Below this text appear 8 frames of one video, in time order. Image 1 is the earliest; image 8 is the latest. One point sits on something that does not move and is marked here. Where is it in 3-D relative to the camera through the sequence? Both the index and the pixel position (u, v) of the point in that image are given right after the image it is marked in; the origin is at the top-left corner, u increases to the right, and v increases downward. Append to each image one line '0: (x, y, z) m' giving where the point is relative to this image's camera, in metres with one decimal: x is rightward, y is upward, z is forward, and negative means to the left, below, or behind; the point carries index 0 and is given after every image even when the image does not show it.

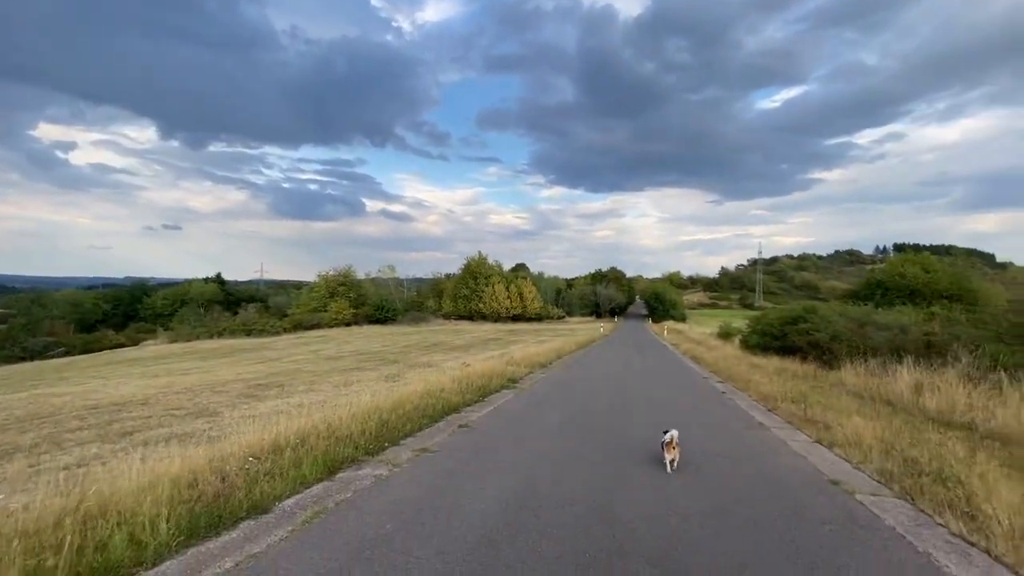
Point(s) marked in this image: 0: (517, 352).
0: (+0.1, -2.2, +16.2) m
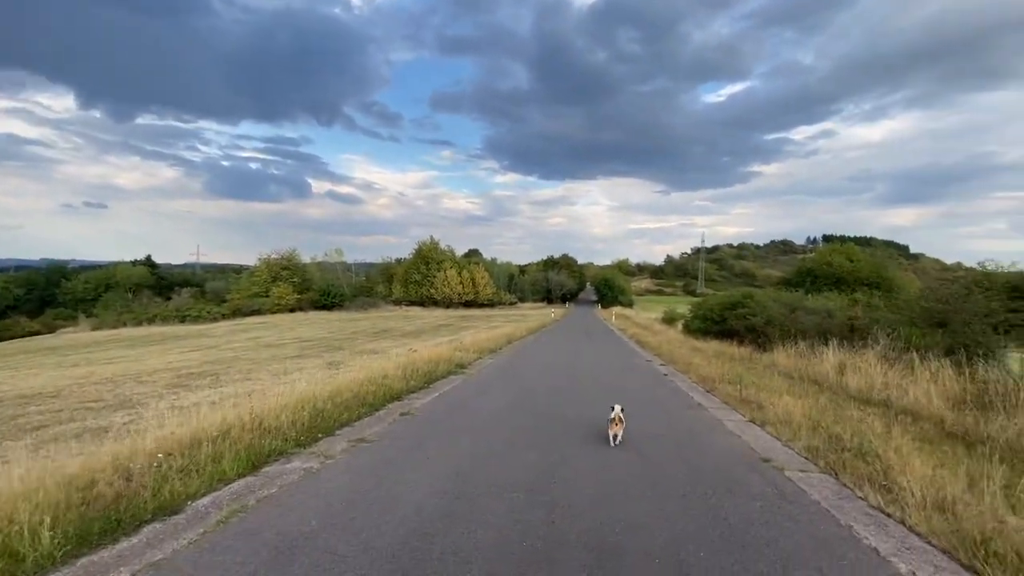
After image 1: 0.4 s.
0: (-1.6, -1.7, +16.1) m
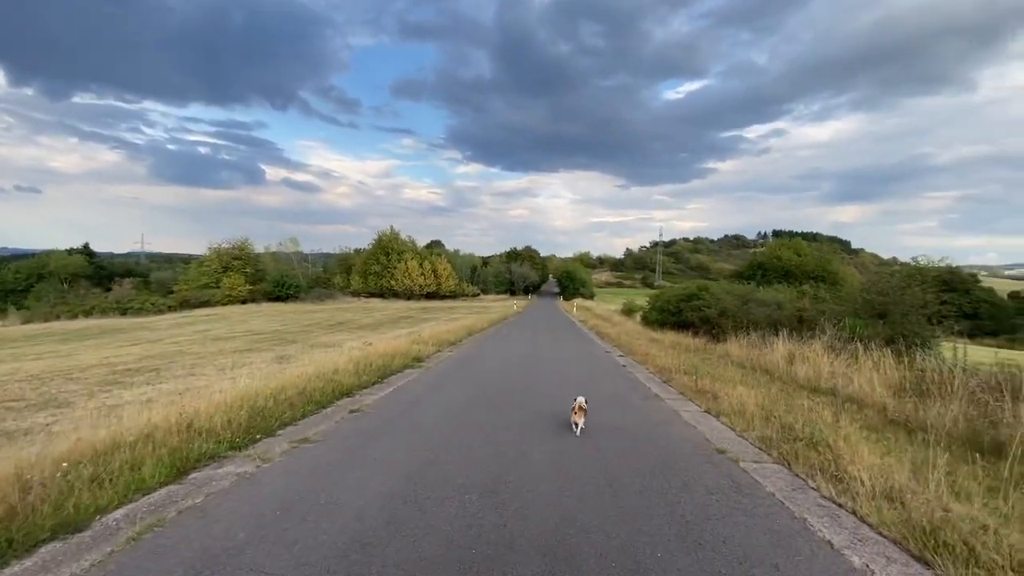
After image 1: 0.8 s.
0: (-2.8, -1.4, +15.8) m
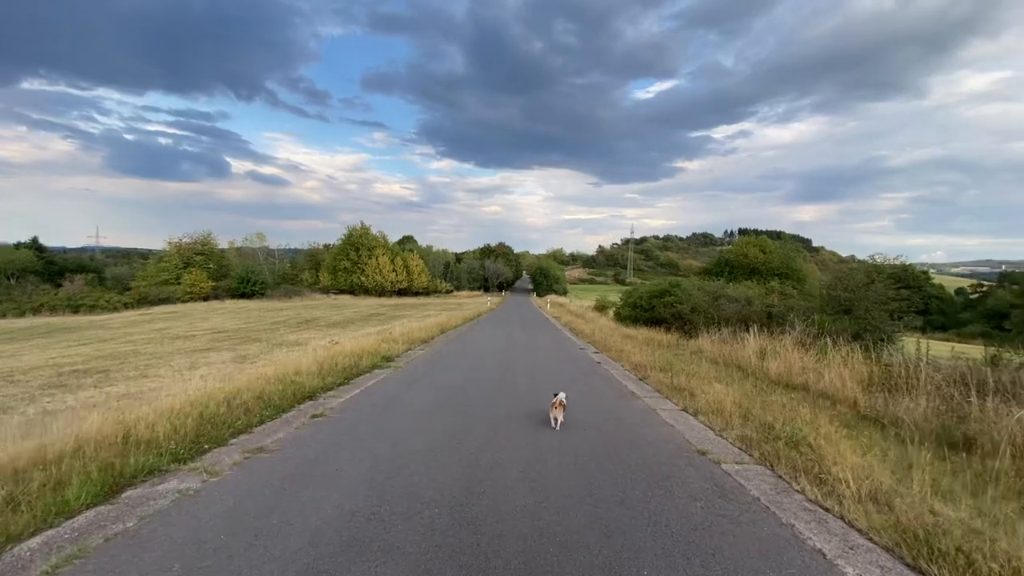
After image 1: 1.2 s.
0: (-3.7, -1.3, +15.5) m
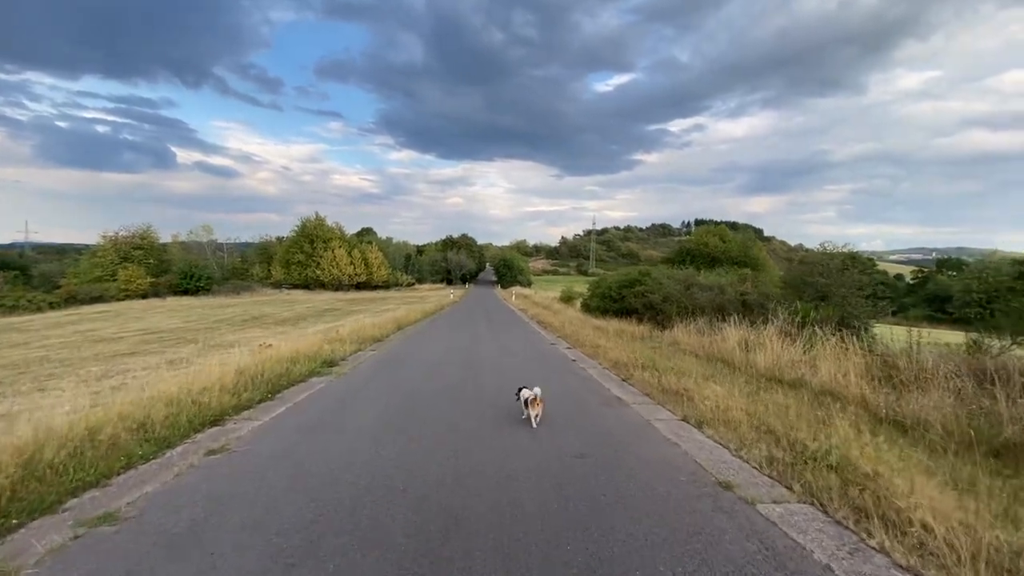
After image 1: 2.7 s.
0: (-4.8, -1.1, +14.5) m
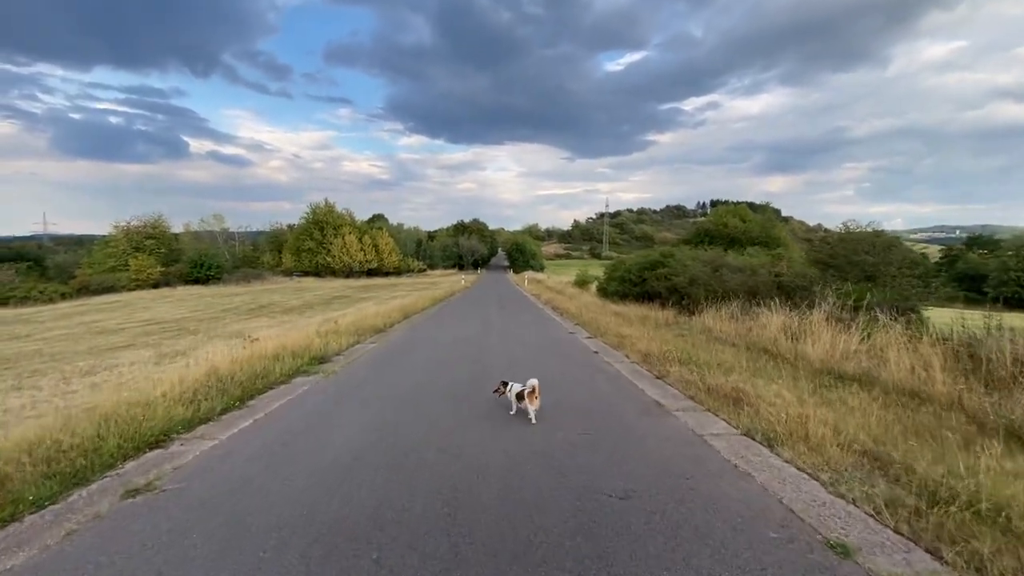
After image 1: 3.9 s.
0: (-4.4, -0.7, +13.9) m
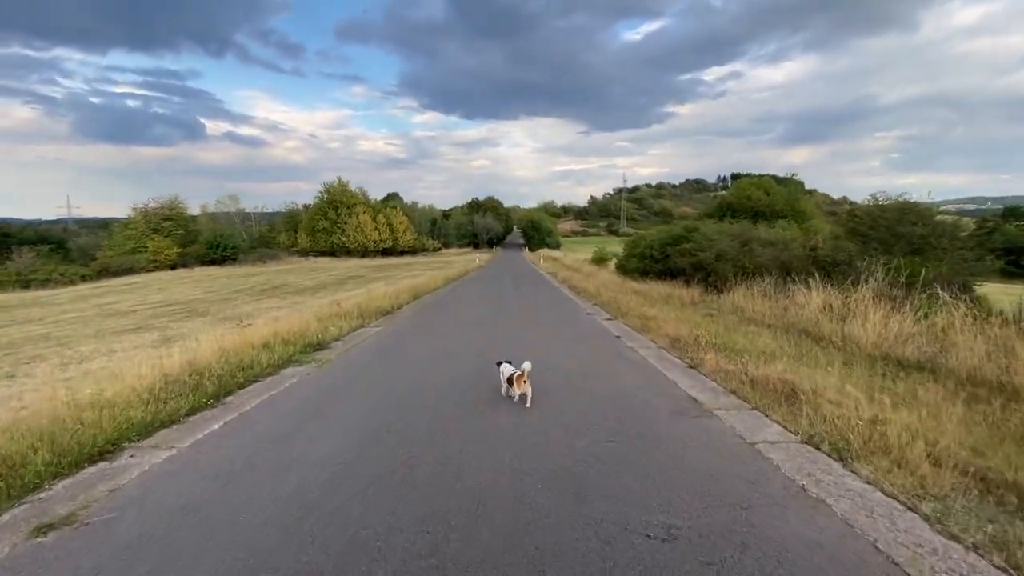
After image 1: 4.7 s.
0: (-4.0, -0.1, +13.6) m
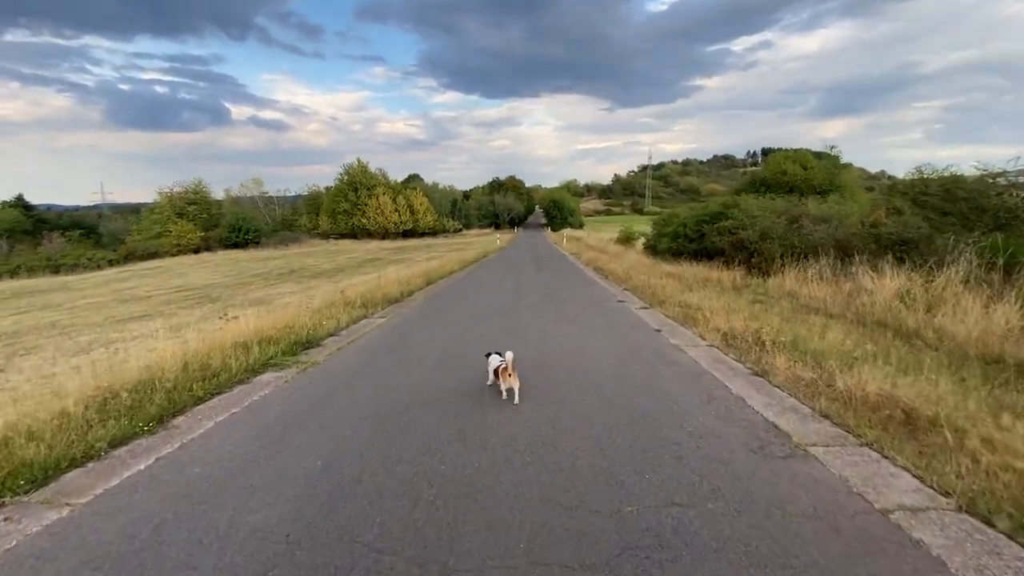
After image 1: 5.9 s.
0: (-3.4, +0.4, +13.1) m
